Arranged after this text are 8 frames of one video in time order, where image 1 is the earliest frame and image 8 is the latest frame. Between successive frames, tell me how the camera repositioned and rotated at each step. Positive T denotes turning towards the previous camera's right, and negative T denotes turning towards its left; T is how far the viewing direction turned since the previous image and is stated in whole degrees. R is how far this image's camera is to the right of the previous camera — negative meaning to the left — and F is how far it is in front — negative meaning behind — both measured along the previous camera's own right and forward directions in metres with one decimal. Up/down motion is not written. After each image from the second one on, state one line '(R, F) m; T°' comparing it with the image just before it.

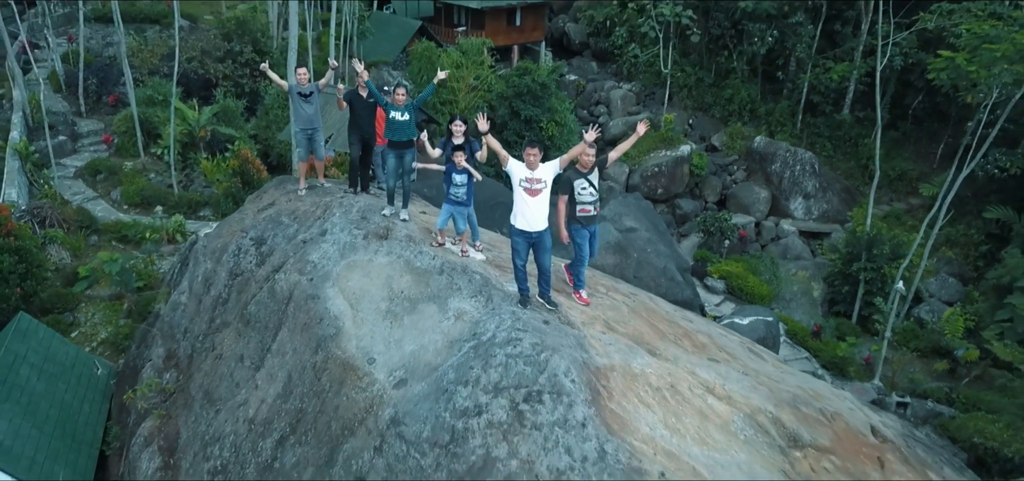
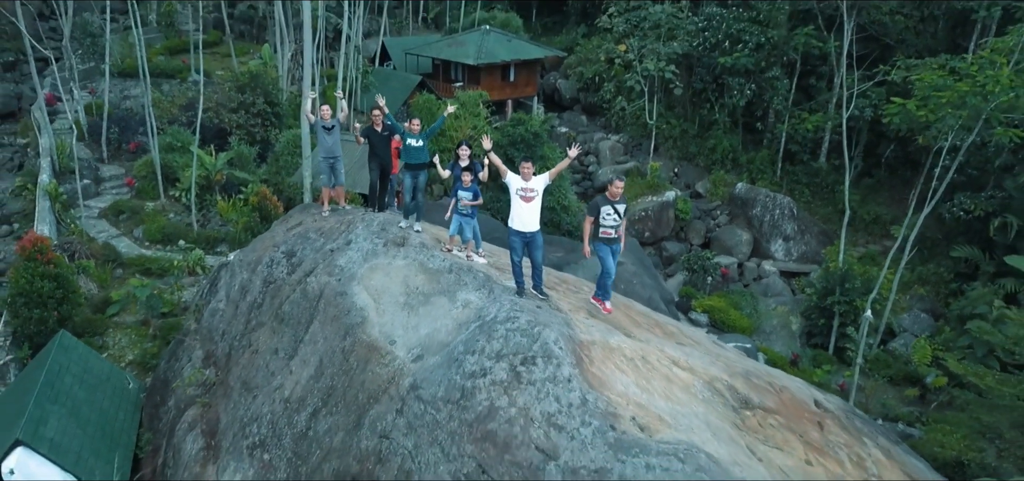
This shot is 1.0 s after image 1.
(0.0, -0.7) m; 0°
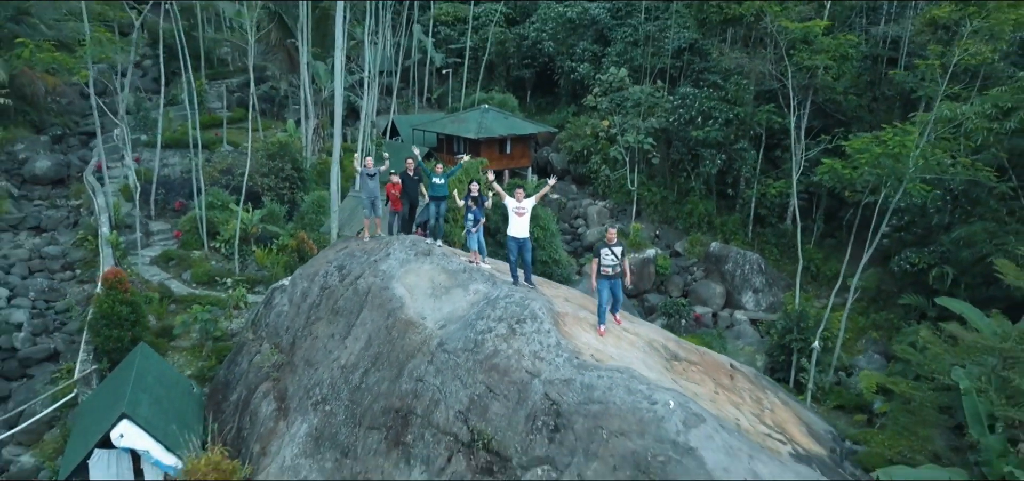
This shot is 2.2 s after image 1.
(0.0, -1.7) m; 0°
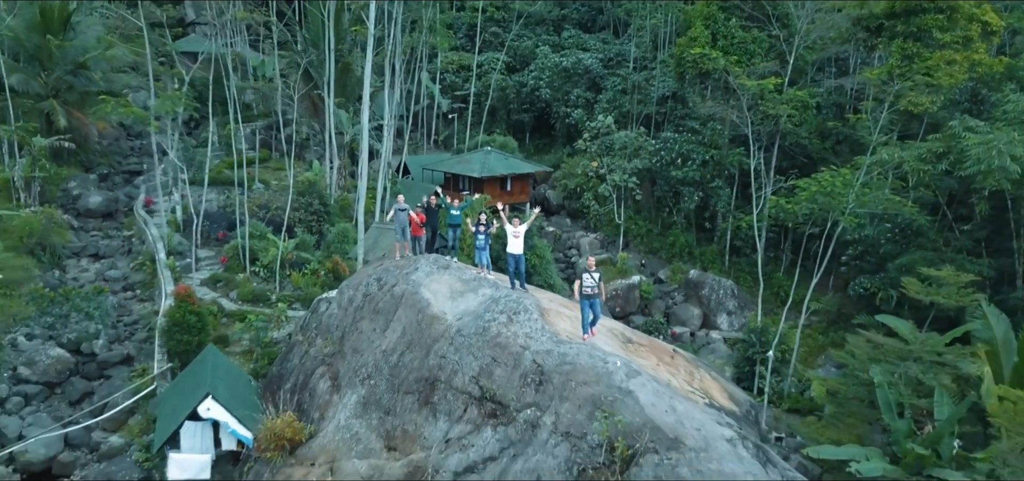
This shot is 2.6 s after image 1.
(0.0, -2.1) m; 0°
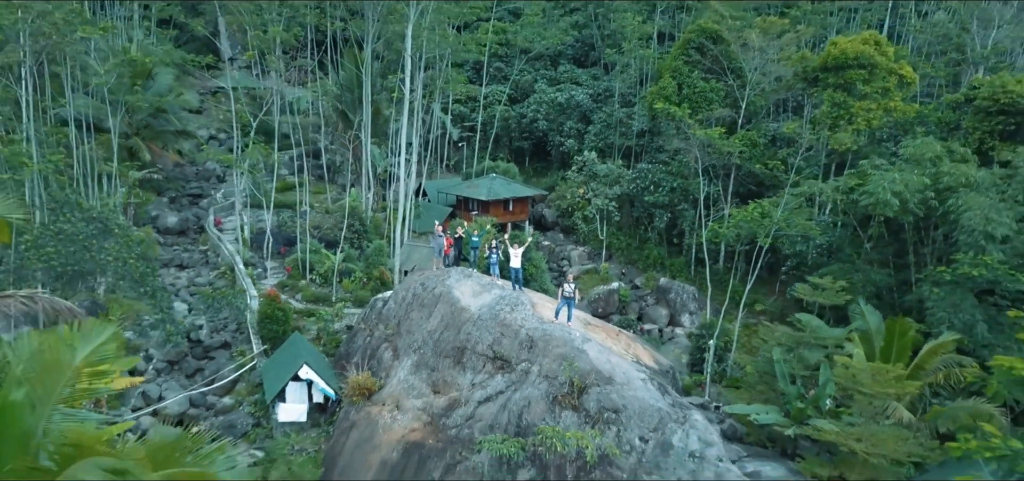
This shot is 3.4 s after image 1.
(0.0, -4.2) m; 0°
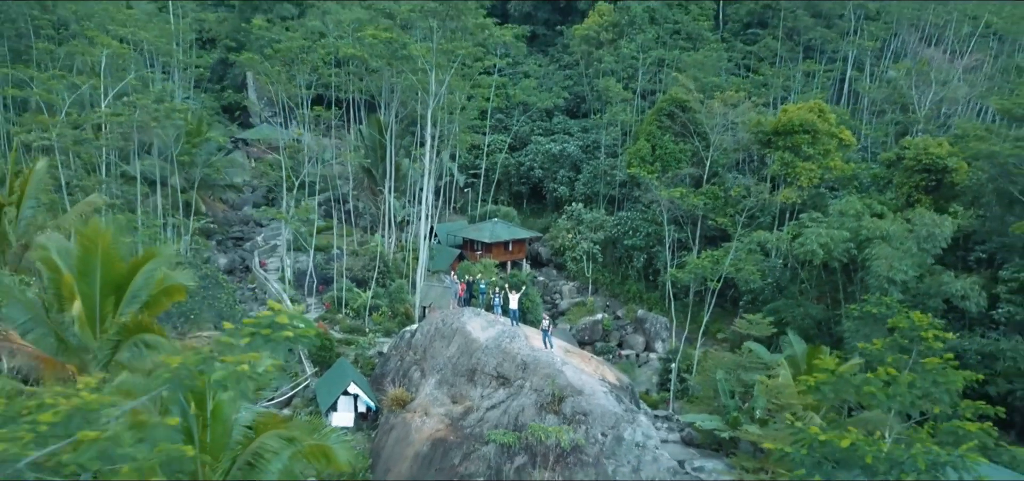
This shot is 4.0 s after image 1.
(0.0, -4.1) m; 0°
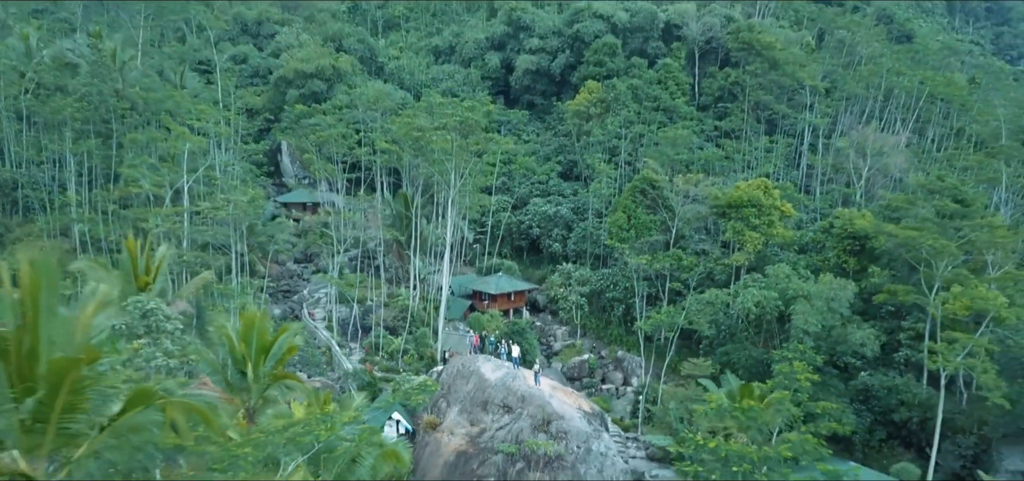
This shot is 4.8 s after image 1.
(0.0, -6.1) m; 0°
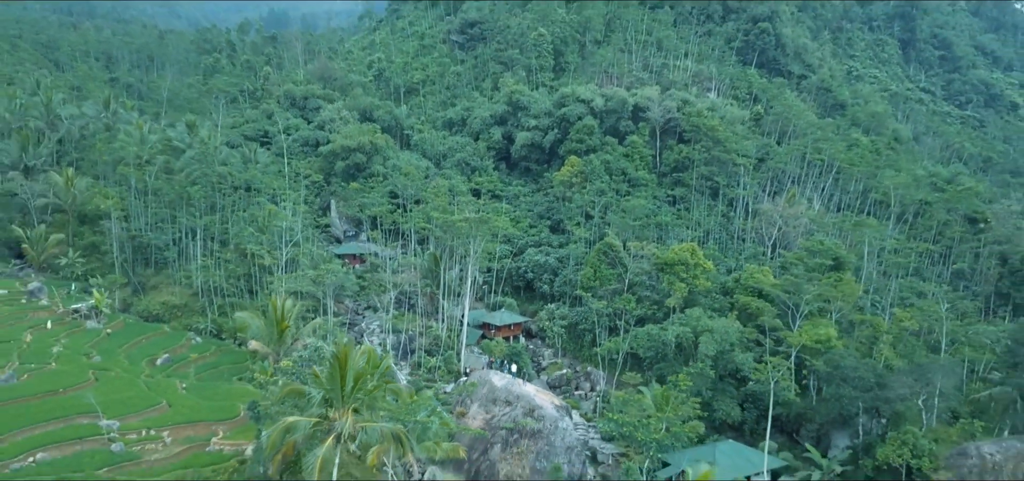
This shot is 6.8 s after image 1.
(+0.1, -13.6) m; 0°
